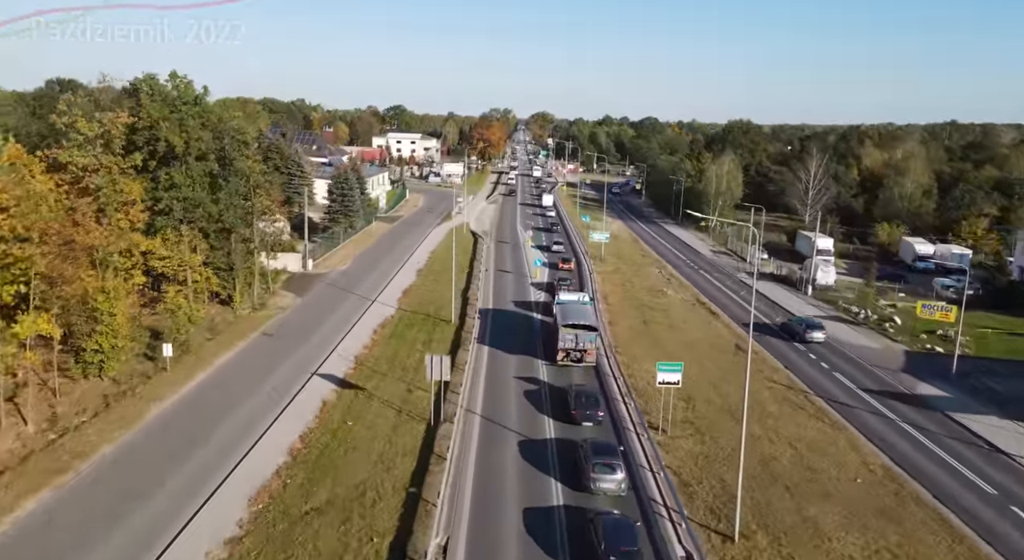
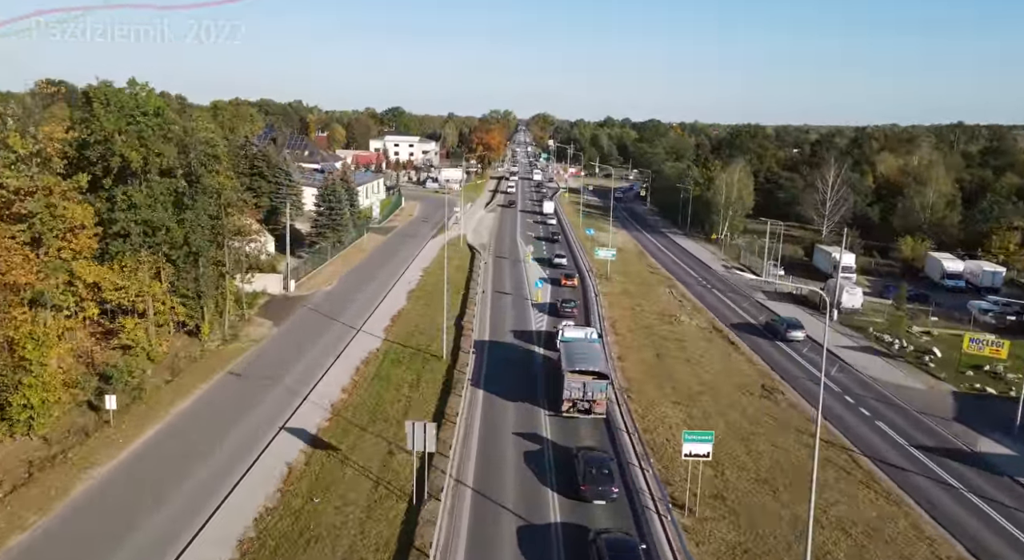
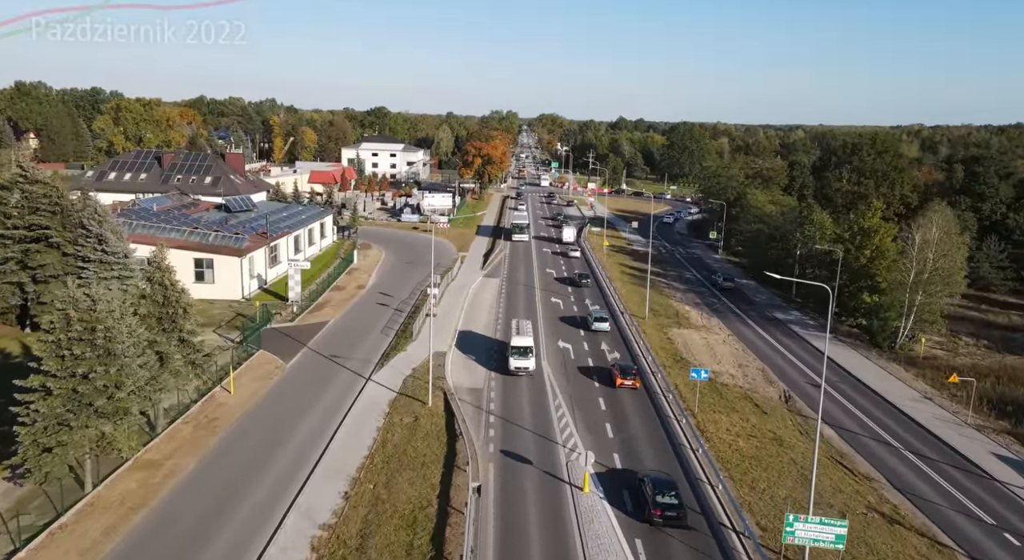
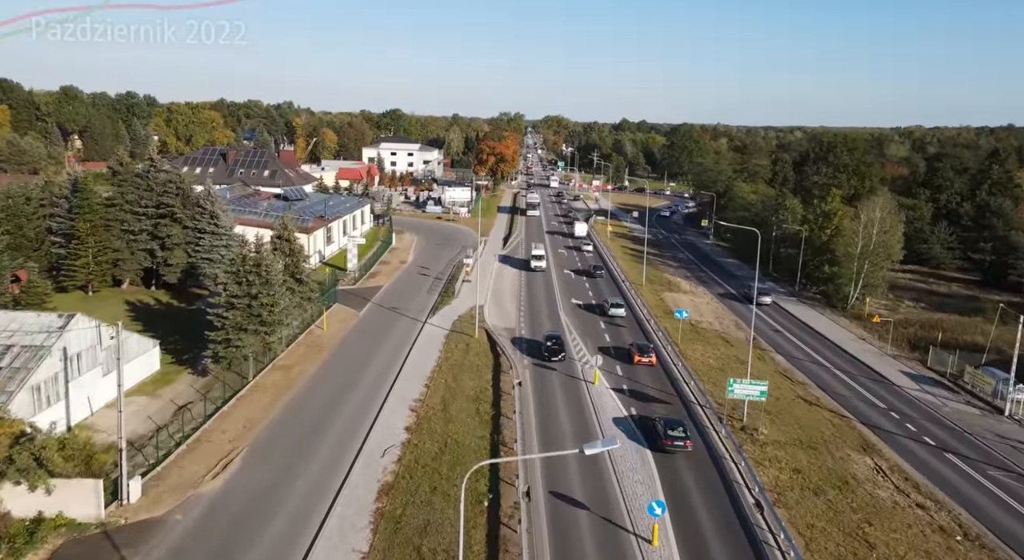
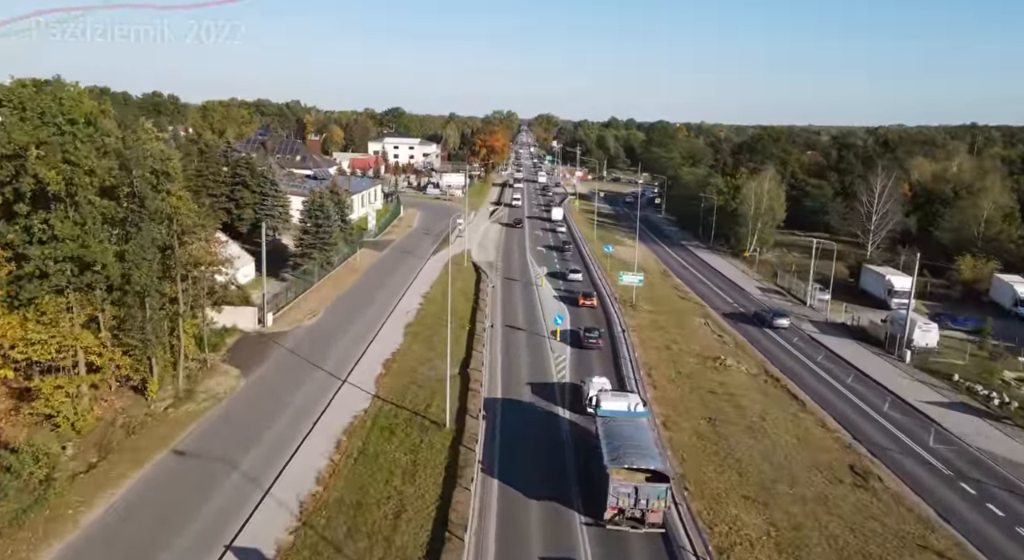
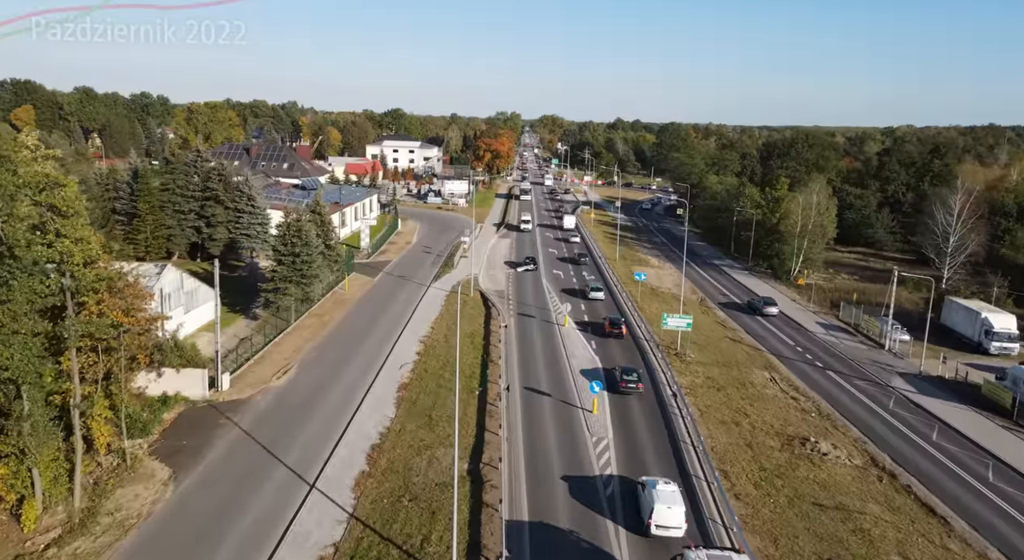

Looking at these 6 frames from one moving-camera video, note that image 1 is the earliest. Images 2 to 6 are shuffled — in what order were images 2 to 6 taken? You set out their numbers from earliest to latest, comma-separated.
2, 5, 6, 4, 3
